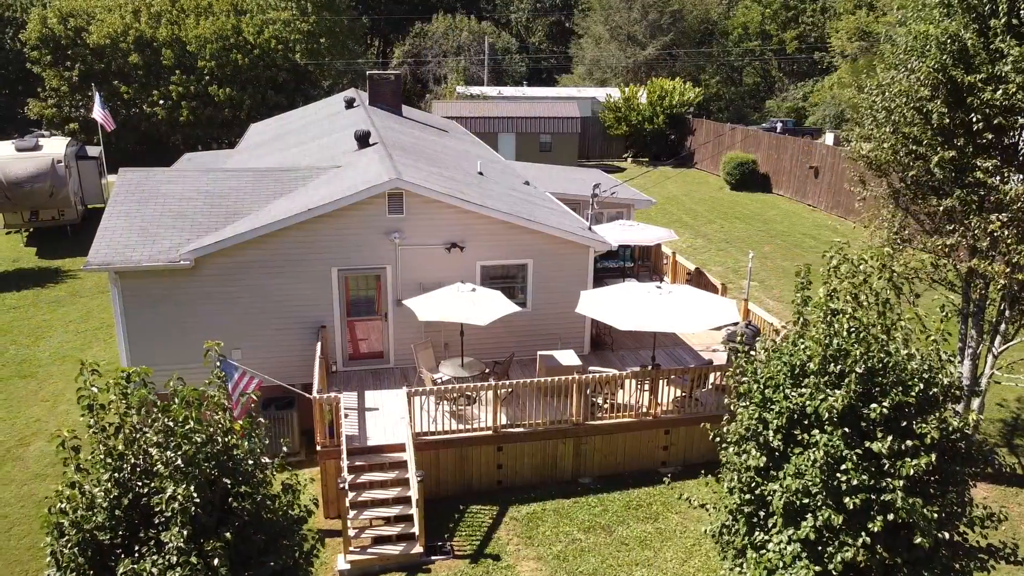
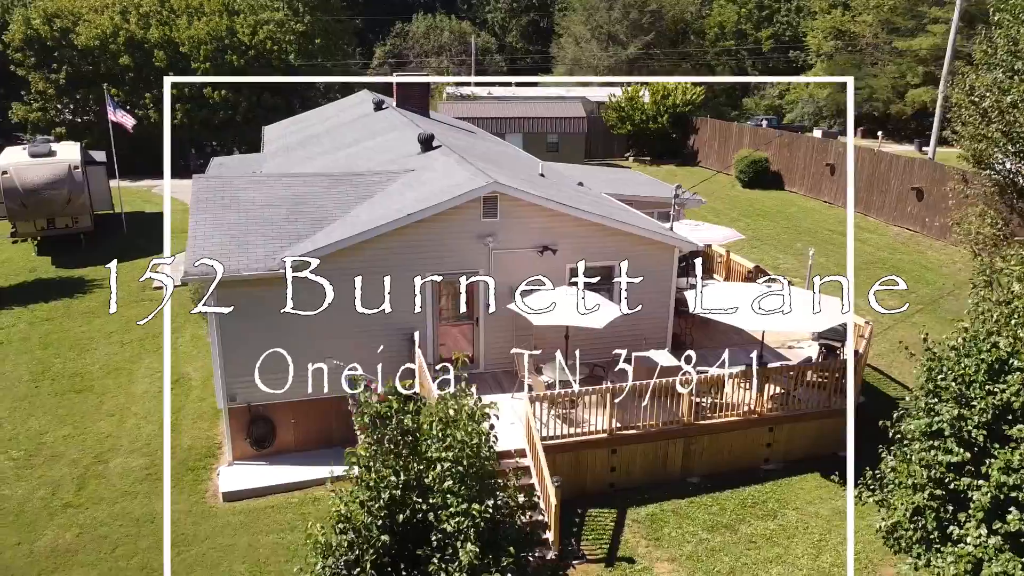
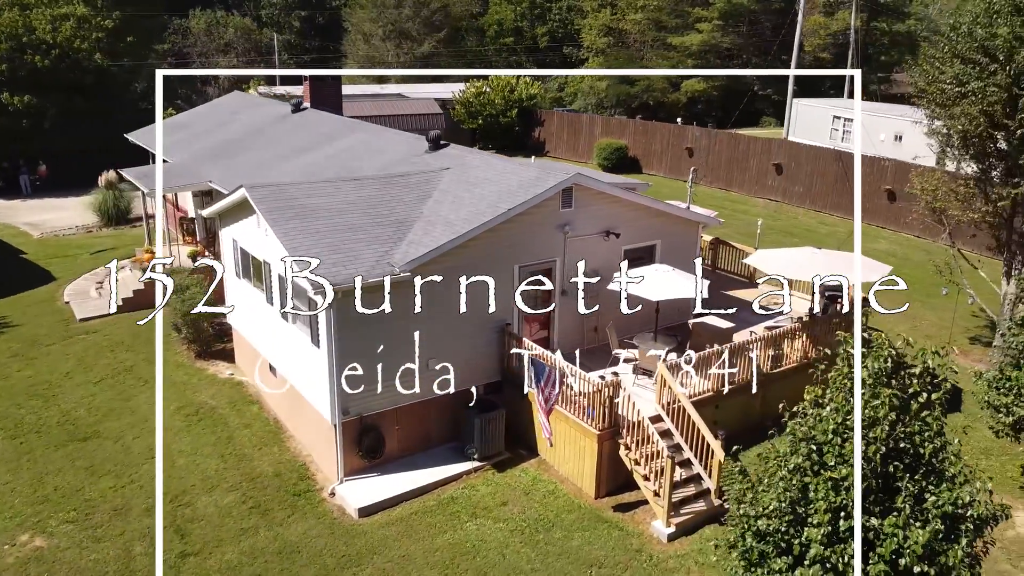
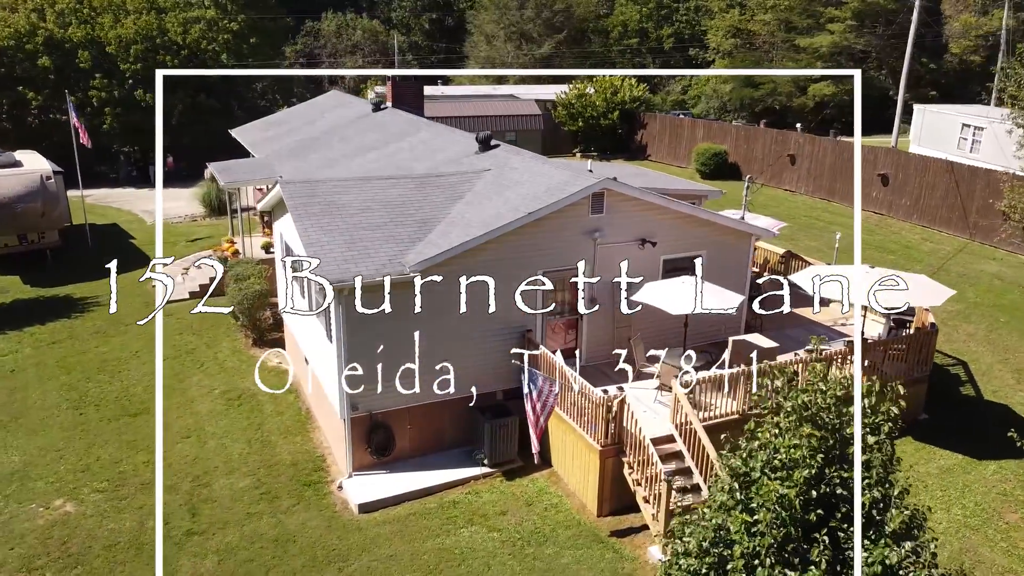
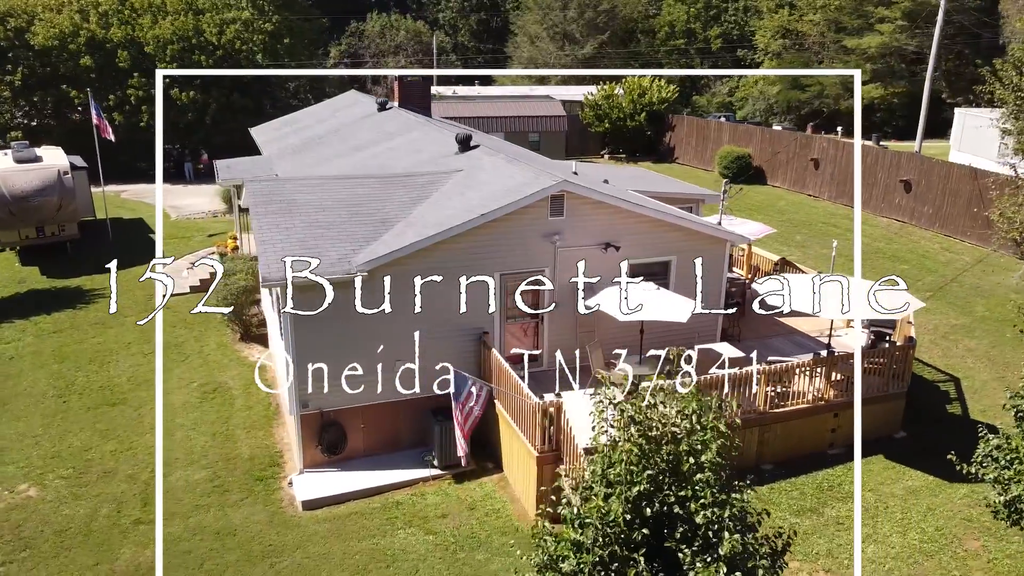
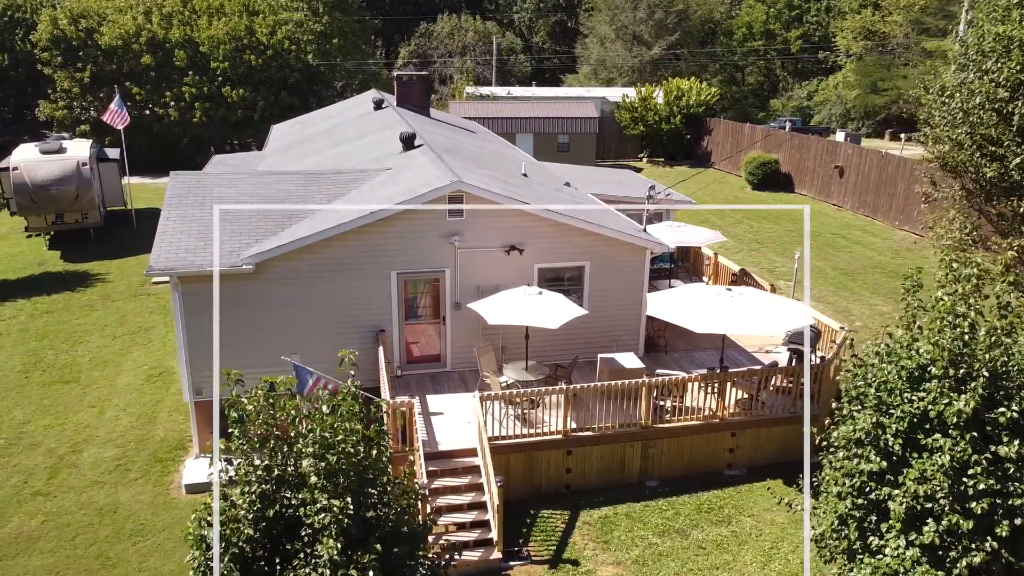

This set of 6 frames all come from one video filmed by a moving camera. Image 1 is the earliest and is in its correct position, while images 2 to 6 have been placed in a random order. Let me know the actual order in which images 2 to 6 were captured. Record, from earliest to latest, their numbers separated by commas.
6, 2, 5, 4, 3
